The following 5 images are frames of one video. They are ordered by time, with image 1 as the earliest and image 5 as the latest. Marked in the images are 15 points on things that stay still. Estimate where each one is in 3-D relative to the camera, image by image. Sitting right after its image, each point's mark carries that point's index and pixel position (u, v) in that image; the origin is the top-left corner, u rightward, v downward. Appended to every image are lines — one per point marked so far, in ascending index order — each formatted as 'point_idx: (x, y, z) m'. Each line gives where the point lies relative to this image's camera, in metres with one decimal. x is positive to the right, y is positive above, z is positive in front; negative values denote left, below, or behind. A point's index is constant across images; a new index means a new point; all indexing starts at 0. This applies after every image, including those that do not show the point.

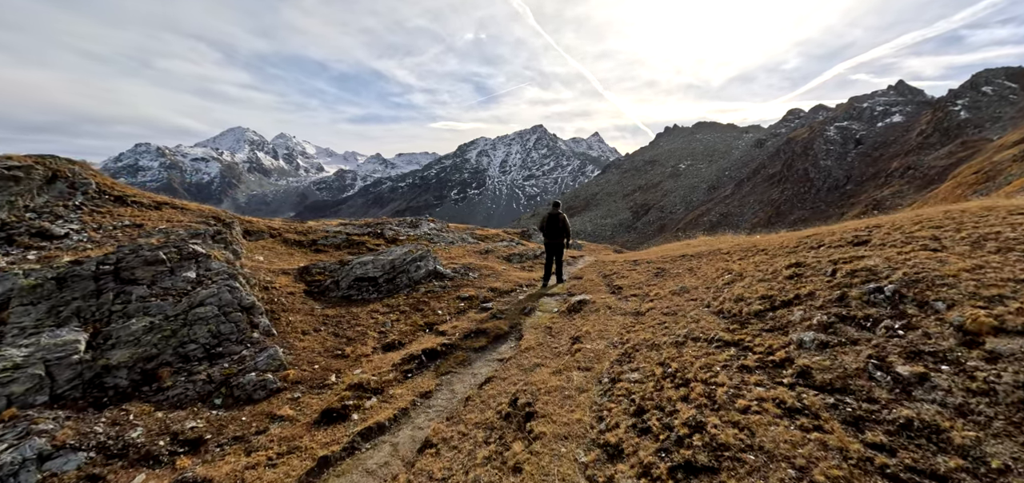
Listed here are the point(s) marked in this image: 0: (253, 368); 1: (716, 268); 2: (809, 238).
0: (-10.6, -5.2, +17.1) m
1: (+9.8, -1.3, +20.0) m
2: (+13.2, +0.2, +18.5) m
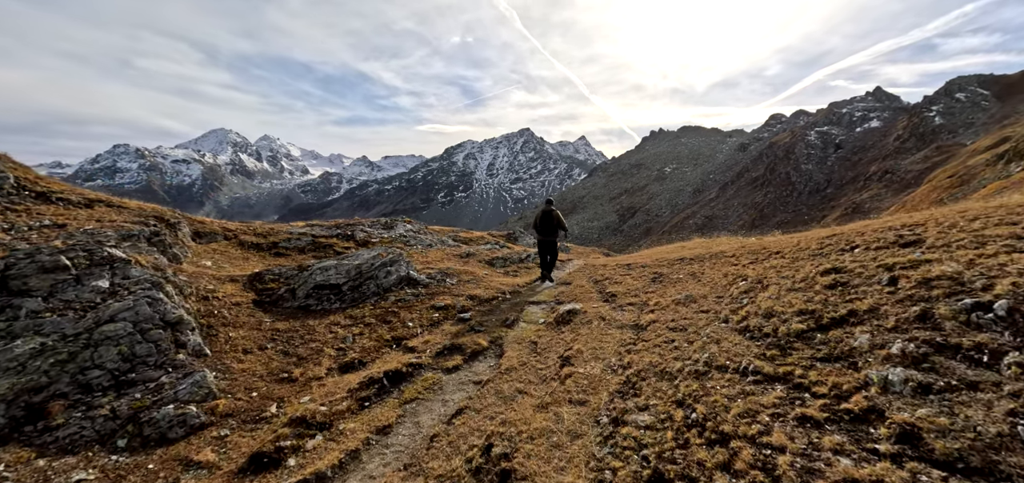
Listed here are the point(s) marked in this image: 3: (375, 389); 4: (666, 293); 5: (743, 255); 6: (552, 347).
0: (-11.4, -5.2, +14.0) m
1: (+8.9, -1.3, +17.5) m
2: (+12.4, +0.1, +16.1) m
3: (-5.0, -5.4, +15.2) m
4: (+6.8, -2.2, +18.2) m
5: (+10.8, -0.6, +19.5) m
6: (+1.6, -4.1, +16.1) m
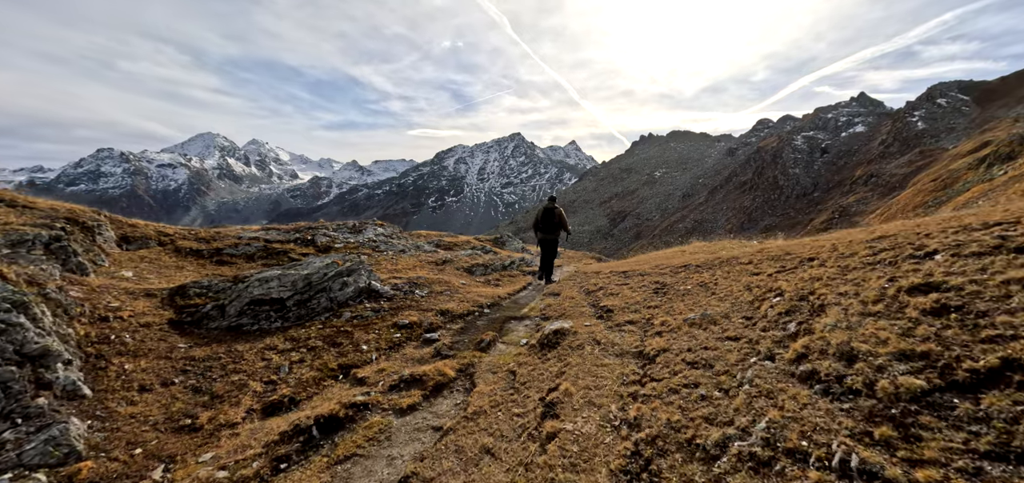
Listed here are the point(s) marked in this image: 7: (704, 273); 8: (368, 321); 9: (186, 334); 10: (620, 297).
0: (-12.2, -5.4, +10.2) m
1: (+8.0, -1.5, +14.2) m
2: (+11.4, 0.0, +12.9) m
3: (-5.9, -5.6, +11.6) m
4: (+5.8, -2.4, +14.9) m
5: (+9.8, -0.8, +16.2) m
6: (+0.7, -4.2, +12.6) m
7: (+8.5, -1.4, +18.3) m
8: (-6.6, -3.6, +19.1) m
9: (-12.8, -3.6, +16.4) m
10: (+4.9, -2.5, +18.8) m
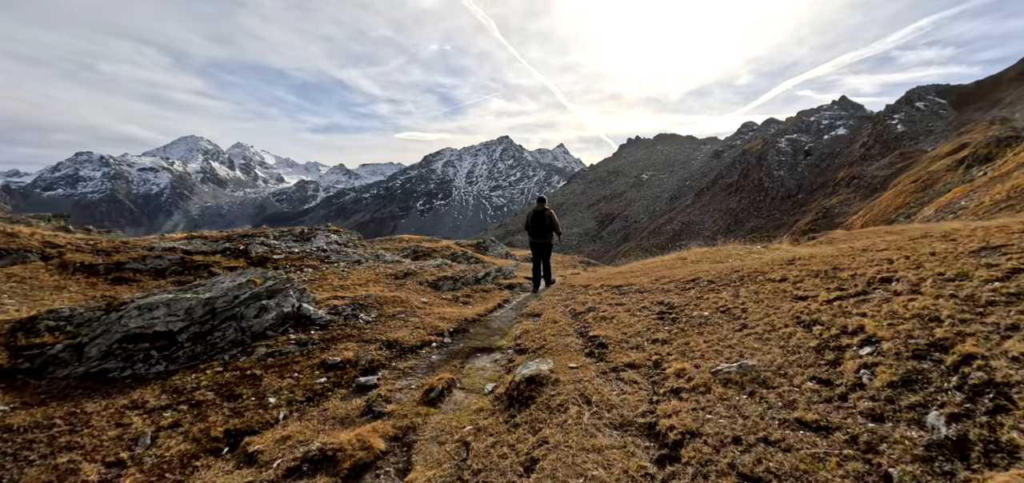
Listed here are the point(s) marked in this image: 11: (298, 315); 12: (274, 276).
0: (-13.2, -5.9, +5.5) m
1: (+6.8, -1.8, +10.1) m
2: (+10.3, -0.3, +8.9) m
3: (-6.9, -6.0, +7.1) m
4: (+4.7, -2.8, +10.7) m
5: (+8.6, -1.1, +12.2) m
6: (-0.4, -4.6, +8.3) m
7: (+7.2, -1.8, +14.2) m
8: (-7.9, -4.1, +14.6) m
9: (-14.0, -4.1, +11.8) m
10: (+3.6, -2.9, +14.6) m
11: (-8.6, -3.0, +16.8) m
12: (-10.4, -1.5, +18.5) m
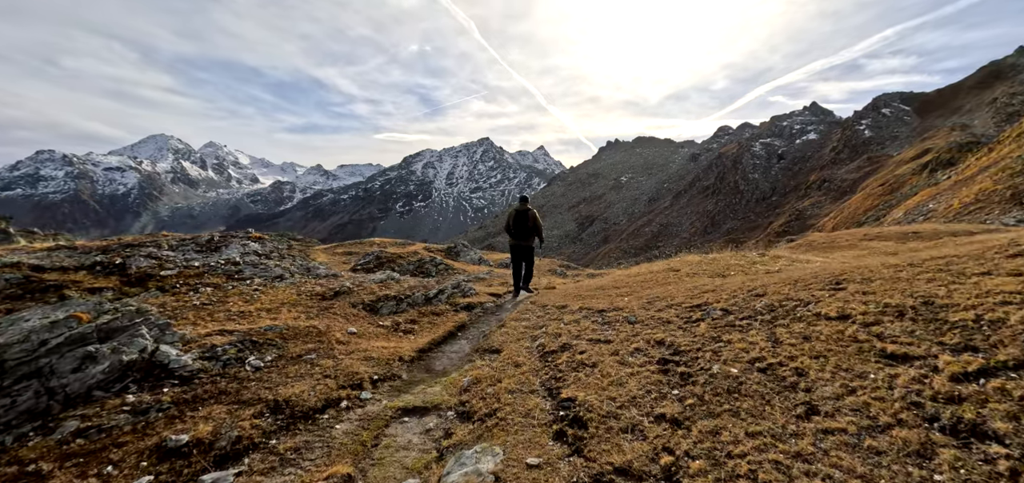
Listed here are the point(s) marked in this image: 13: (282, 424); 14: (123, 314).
0: (-14.3, -6.3, +0.4) m
1: (+5.5, -2.2, +5.9) m
2: (+9.1, -0.7, +4.8) m
3: (-8.1, -6.4, +2.2) m
4: (+3.3, -3.2, +6.4) m
5: (+7.2, -1.6, +8.0) m
6: (-1.6, -5.0, +3.7) m
7: (+5.7, -2.2, +10.0) m
8: (-9.3, -4.6, +9.7) m
9: (-15.4, -4.6, +6.6) m
10: (+2.1, -3.3, +10.2) m
11: (-10.2, -3.4, +11.8) m
12: (-12.1, -2.0, +13.5) m
13: (-5.8, -4.6, +10.6) m
14: (-11.8, -2.1, +13.1) m
